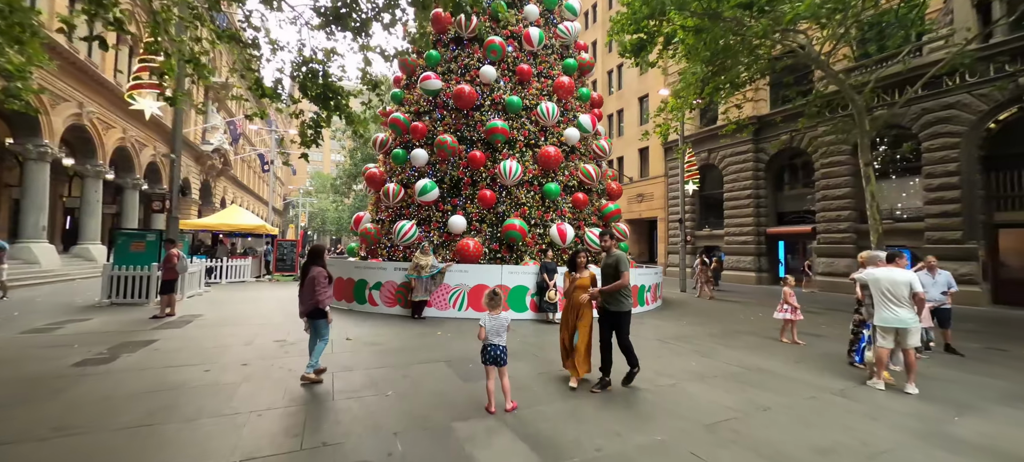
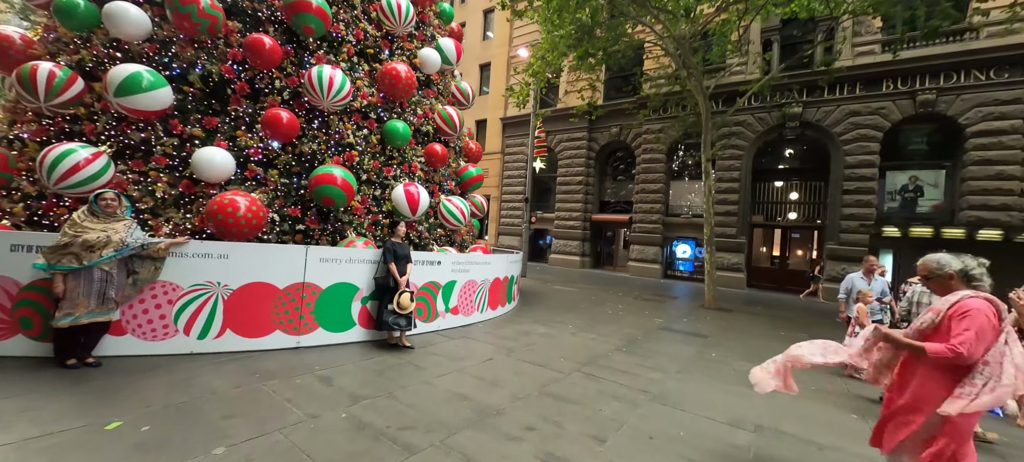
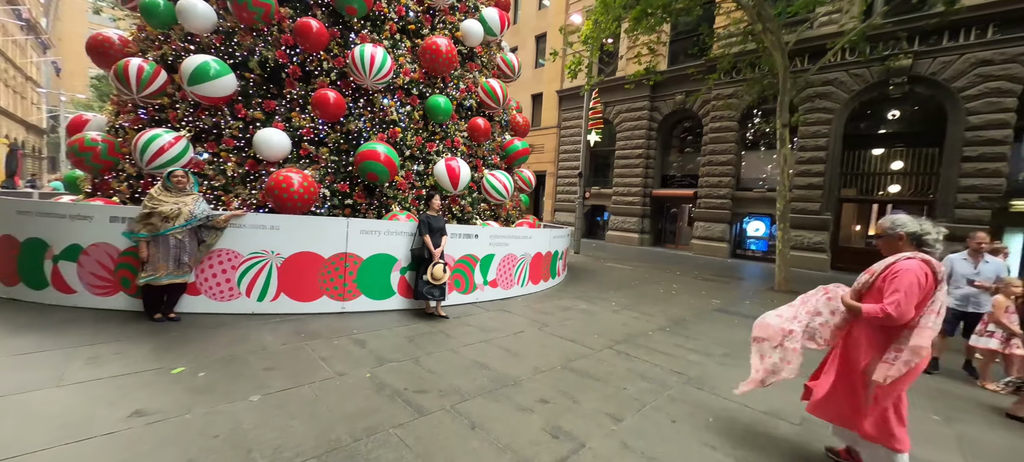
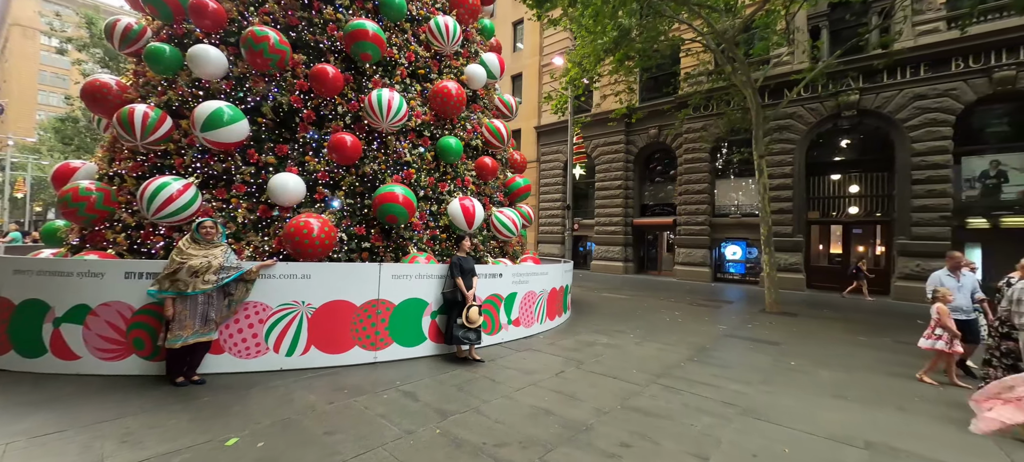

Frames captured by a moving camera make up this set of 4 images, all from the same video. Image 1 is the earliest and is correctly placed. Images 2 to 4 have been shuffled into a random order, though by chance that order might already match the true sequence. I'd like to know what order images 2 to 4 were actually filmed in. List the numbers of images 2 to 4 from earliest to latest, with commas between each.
4, 2, 3
